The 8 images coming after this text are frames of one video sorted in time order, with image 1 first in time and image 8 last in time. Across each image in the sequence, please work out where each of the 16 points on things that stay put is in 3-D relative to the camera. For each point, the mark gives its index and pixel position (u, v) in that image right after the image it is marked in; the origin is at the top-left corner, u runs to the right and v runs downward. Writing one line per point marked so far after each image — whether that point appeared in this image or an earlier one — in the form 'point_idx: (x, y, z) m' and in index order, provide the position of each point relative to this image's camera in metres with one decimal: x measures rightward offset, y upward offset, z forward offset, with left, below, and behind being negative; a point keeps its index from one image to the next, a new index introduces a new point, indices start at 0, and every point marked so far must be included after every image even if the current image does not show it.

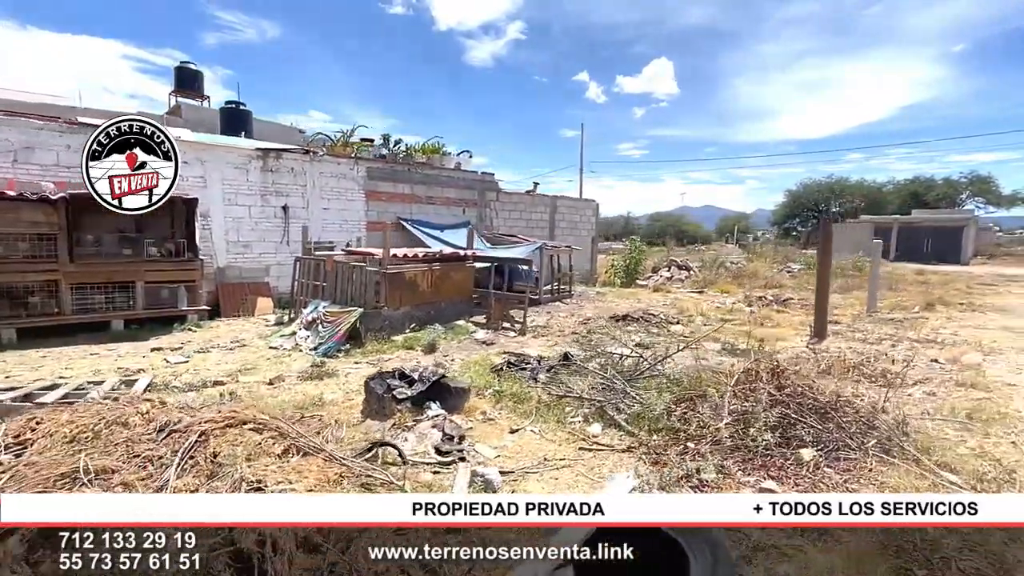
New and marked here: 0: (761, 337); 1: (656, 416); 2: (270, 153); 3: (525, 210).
0: (+4.3, -0.8, +8.1) m
1: (+1.2, -1.1, +4.0) m
2: (-4.6, +2.6, +9.1) m
3: (+0.4, +2.3, +13.9) m
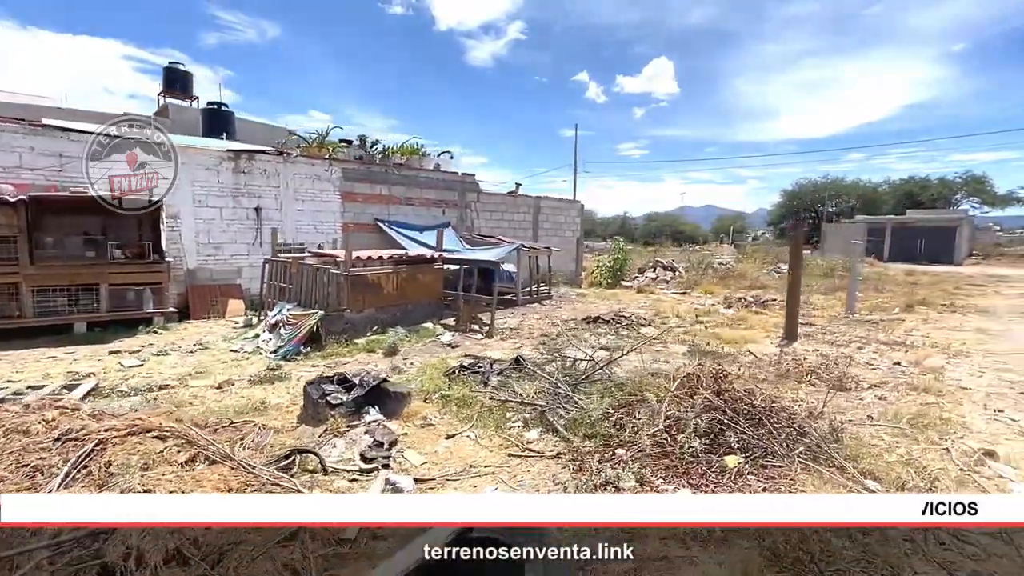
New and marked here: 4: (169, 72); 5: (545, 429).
0: (+3.7, -0.9, +8.1) m
1: (+0.7, -1.1, +3.9) m
2: (-5.2, +2.6, +9.1) m
3: (-0.2, +2.3, +13.9) m
4: (-14.4, +9.1, +20.0) m
5: (+0.3, -1.2, +4.0) m
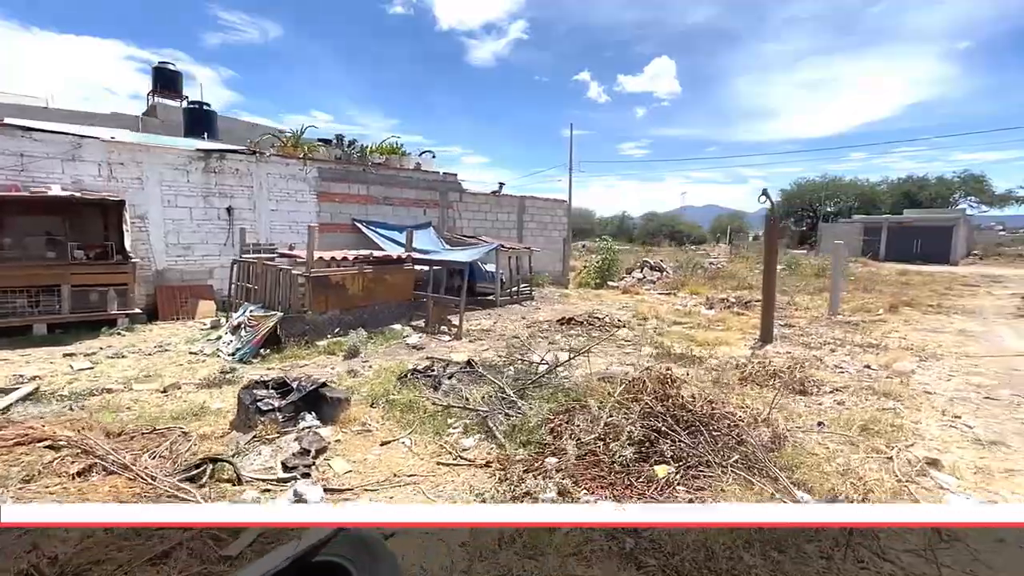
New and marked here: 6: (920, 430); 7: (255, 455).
0: (+3.2, -0.9, +7.9) m
1: (+0.2, -1.1, +3.8) m
2: (-5.7, +2.5, +9.0) m
3: (-0.6, +2.3, +13.7) m
4: (-14.8, +9.1, +19.9) m
5: (-0.2, -1.2, +3.9) m
6: (+3.4, -1.2, +3.9) m
7: (-1.9, -1.2, +3.5) m
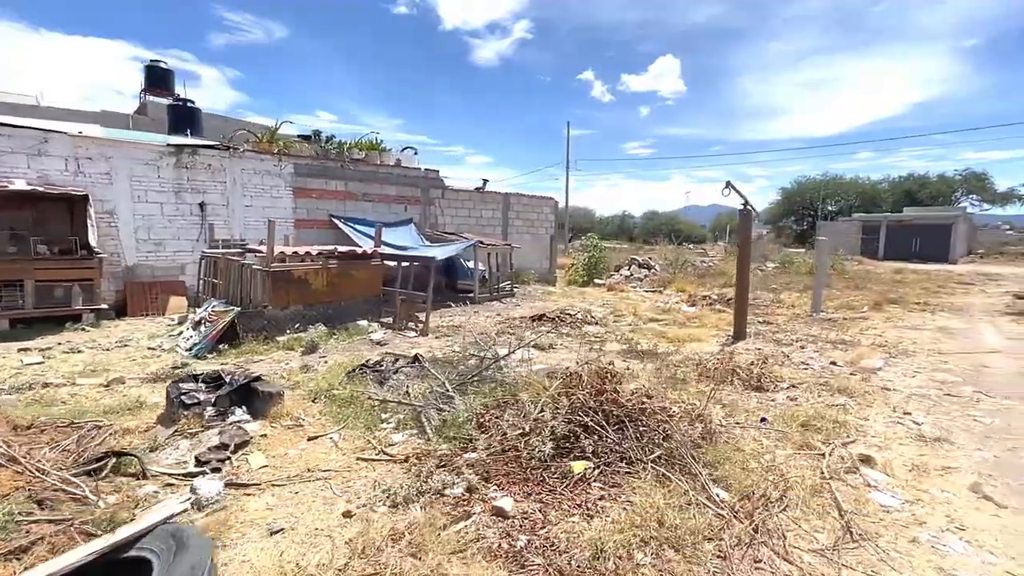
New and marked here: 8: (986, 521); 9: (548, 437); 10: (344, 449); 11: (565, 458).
0: (+2.7, -0.8, +7.8) m
1: (-0.4, -1.1, +3.7) m
2: (-6.2, +2.6, +8.9) m
3: (-1.1, +2.3, +13.7) m
4: (-15.2, +9.2, +19.9) m
5: (-0.8, -1.1, +3.8) m
6: (+2.8, -1.1, +3.8) m
7: (-2.4, -1.2, +3.4) m
8: (+2.6, -1.3, +2.6) m
9: (+0.3, -1.0, +3.3) m
10: (-1.3, -1.2, +3.6) m
11: (+0.4, -1.1, +3.1) m
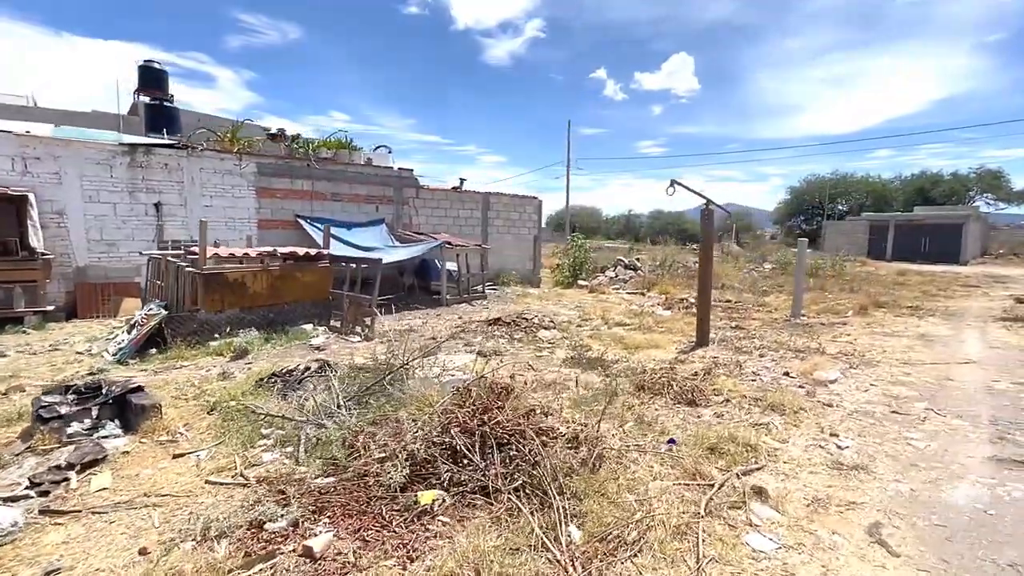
0: (+1.9, -0.9, +7.4) m
1: (-1.3, -1.1, +3.4) m
2: (-6.9, +2.6, +8.8) m
3: (-1.7, +2.3, +13.4) m
4: (-15.7, +9.2, +20.0) m
5: (-1.7, -1.2, +3.5) m
6: (+1.9, -1.2, +3.4) m
7: (-3.3, -1.2, +3.2) m
8: (+1.7, -1.3, +2.2) m
9: (-0.6, -1.1, +3.0) m
10: (-2.2, -1.3, +3.3) m
11: (-0.6, -1.2, +2.8) m
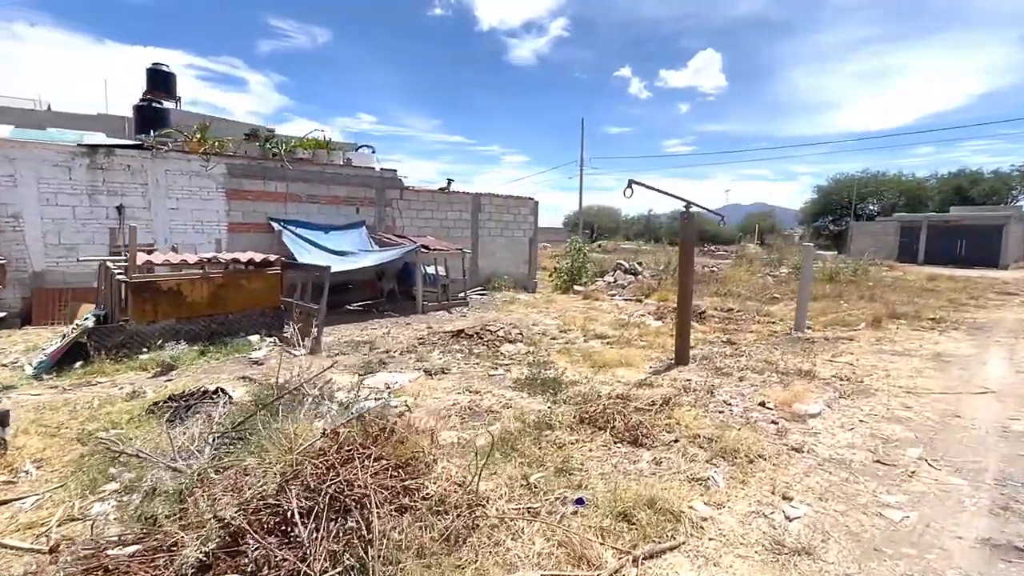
0: (+1.3, -1.0, +6.7) m
1: (-2.1, -1.2, +2.9) m
2: (-7.4, +2.5, +8.5) m
3: (-2.0, +2.2, +12.8) m
4: (-15.6, +9.2, +20.1) m
5: (-2.5, -1.3, +3.0) m
6: (+1.1, -1.3, +2.7) m
7: (-4.1, -1.3, +2.7) m
8: (+0.8, -1.5, +1.5) m
9: (-1.5, -1.2, +2.4) m
10: (-3.0, -1.4, +2.8) m
11: (-1.4, -1.3, +2.2) m
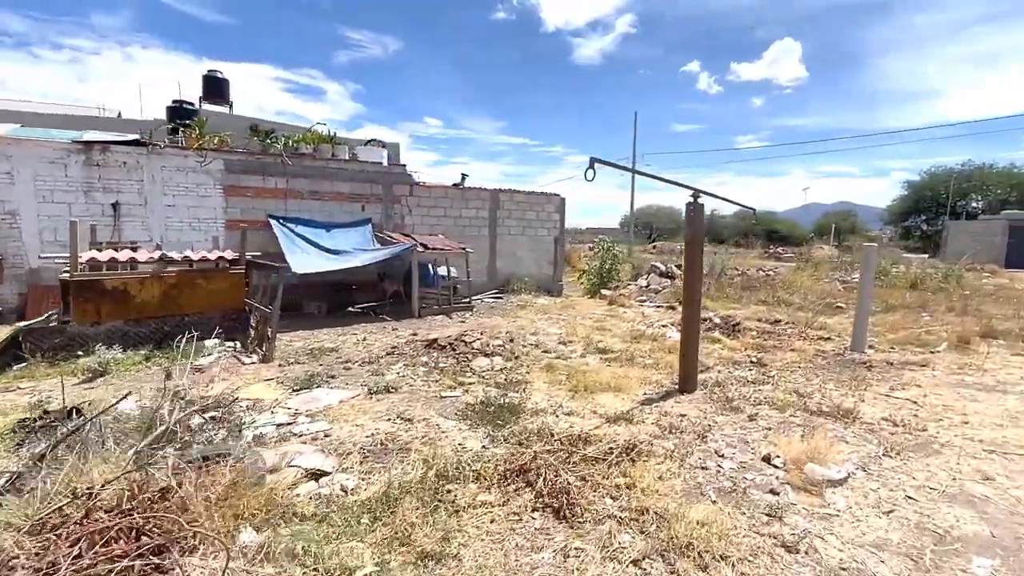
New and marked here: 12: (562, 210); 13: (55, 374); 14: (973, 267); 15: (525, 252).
0: (+0.9, -1.1, +5.6) m
1: (-2.9, -1.3, +2.2) m
2: (-7.5, +2.5, +8.4) m
3: (-1.6, +2.1, +12.1) m
4: (-14.0, +9.3, +21.0) m
5: (-3.3, -1.4, +2.4) m
6: (+0.2, -1.4, +1.6) m
7: (-5.0, -1.3, +2.3) m
8: (-0.3, -1.6, +0.5) m
9: (-2.4, -1.3, +1.6) m
10: (-3.8, -1.4, +2.3) m
11: (-2.3, -1.4, +1.5) m
12: (+1.5, +2.3, +13.8) m
13: (-5.1, -1.0, +5.3) m
14: (+18.2, +0.9, +18.6) m
15: (+0.4, +1.0, +13.4) m
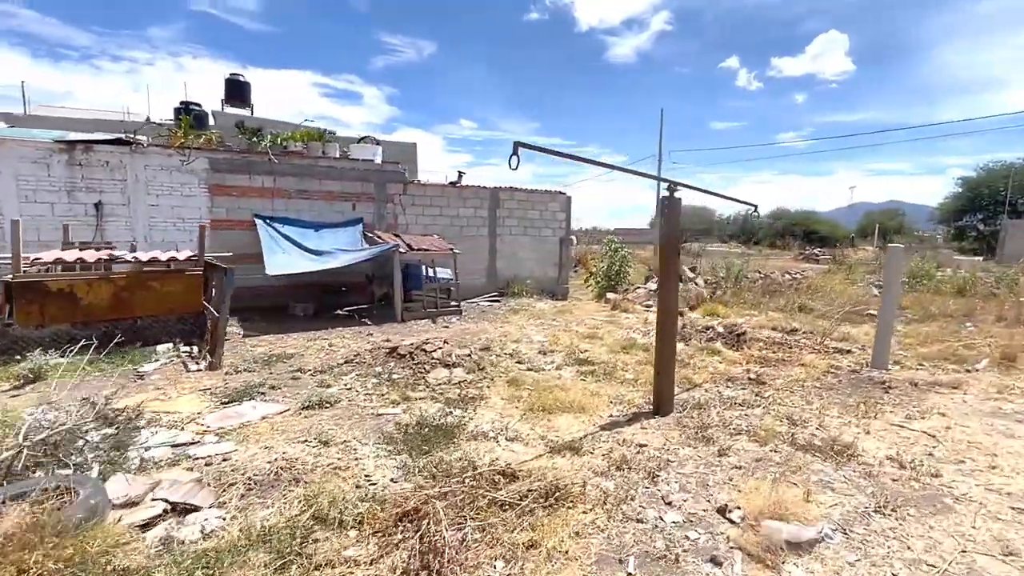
0: (+0.4, -1.2, +5.0) m
1: (-3.7, -1.3, +1.8) m
2: (-7.7, +2.5, +8.4) m
3: (-1.6, +2.0, +11.6) m
4: (-13.3, +9.3, +21.4) m
5: (-4.0, -1.4, +2.0) m
6: (-0.5, -1.5, +1.1) m
7: (-5.7, -1.3, +2.1) m
8: (-1.1, -1.6, 0.0) m
9: (-3.1, -1.3, +1.3) m
10: (-4.5, -1.4, +2.0) m
11: (-3.1, -1.4, +1.1) m
12: (+1.5, +2.2, +13.1) m
13: (-5.6, -1.0, +5.1) m
14: (+18.5, +0.6, +16.8) m
15: (+0.4, +0.9, +12.8) m
